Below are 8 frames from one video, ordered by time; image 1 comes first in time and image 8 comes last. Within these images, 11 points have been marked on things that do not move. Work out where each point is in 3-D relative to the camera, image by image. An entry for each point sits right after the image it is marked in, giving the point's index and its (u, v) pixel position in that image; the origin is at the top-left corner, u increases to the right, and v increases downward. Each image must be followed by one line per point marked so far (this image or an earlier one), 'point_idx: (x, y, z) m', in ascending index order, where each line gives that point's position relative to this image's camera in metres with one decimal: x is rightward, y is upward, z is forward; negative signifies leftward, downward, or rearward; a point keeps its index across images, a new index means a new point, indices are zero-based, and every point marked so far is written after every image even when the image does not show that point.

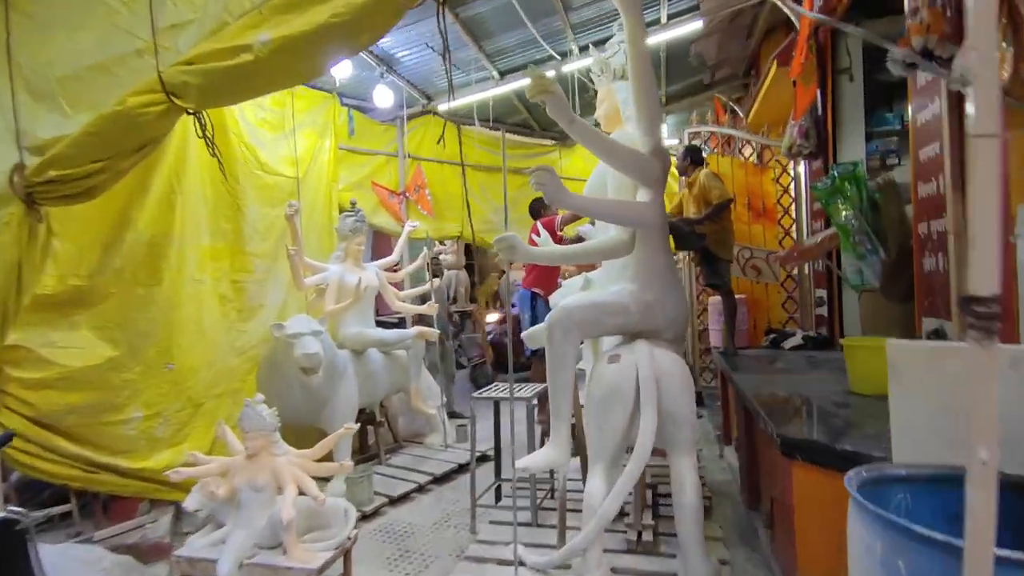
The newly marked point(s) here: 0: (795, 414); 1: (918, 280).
0: (+1.1, -0.5, +2.1) m
1: (+1.7, 0.0, +2.2) m
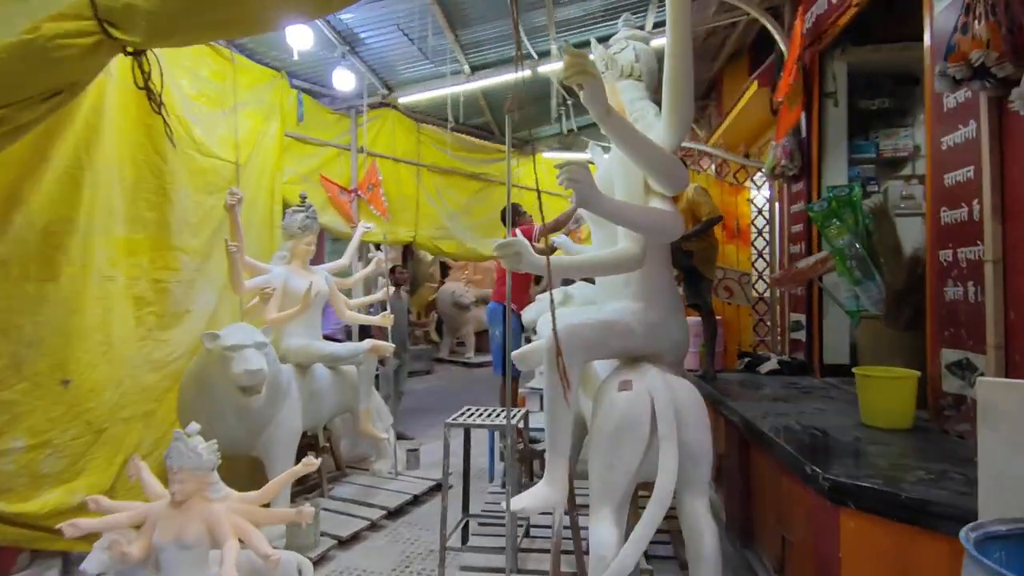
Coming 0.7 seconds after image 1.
0: (+1.1, -0.6, +1.9) m
1: (+1.7, -0.1, +2.2) m
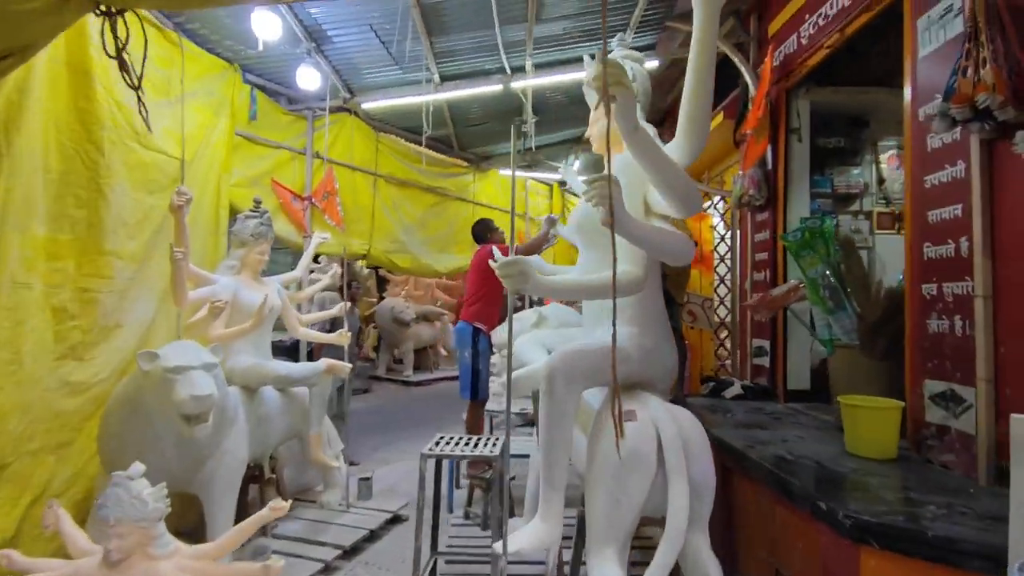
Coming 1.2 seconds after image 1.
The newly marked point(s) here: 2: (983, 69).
0: (+1.1, -0.7, +1.9) m
1: (+1.7, -0.2, +2.2) m
2: (+1.6, +0.7, +1.8) m
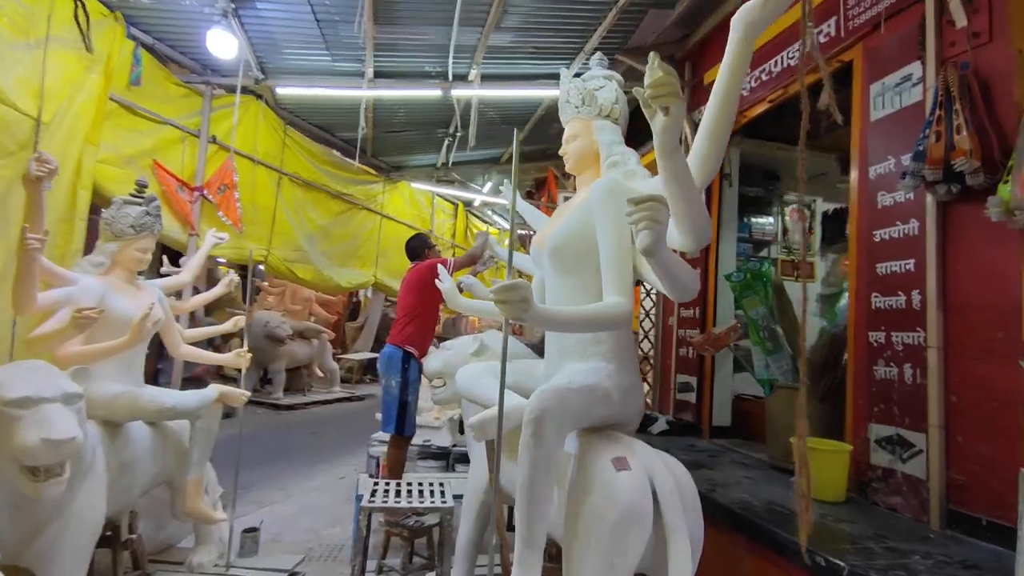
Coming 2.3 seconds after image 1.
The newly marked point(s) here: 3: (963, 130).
0: (+1.0, -0.9, +1.8) m
1: (+1.5, -0.4, +2.3) m
2: (+1.6, +0.5, +1.9) m
3: (+1.6, +0.5, +1.9) m
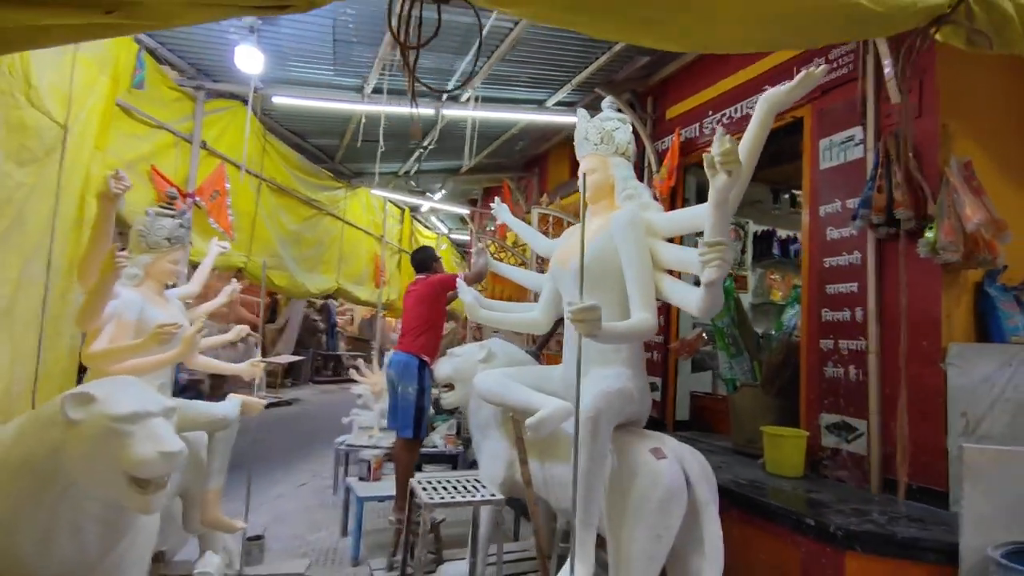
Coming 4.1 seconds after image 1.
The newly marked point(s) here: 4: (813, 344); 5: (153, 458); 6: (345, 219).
0: (+1.2, -0.9, +2.3) m
1: (+1.6, -0.5, +2.9) m
2: (+1.8, +0.4, +2.5) m
3: (+1.8, +0.5, +2.4) m
4: (+1.7, -0.3, +2.9) m
5: (-1.1, -0.5, +1.6) m
6: (-1.7, +0.7, +5.4) m
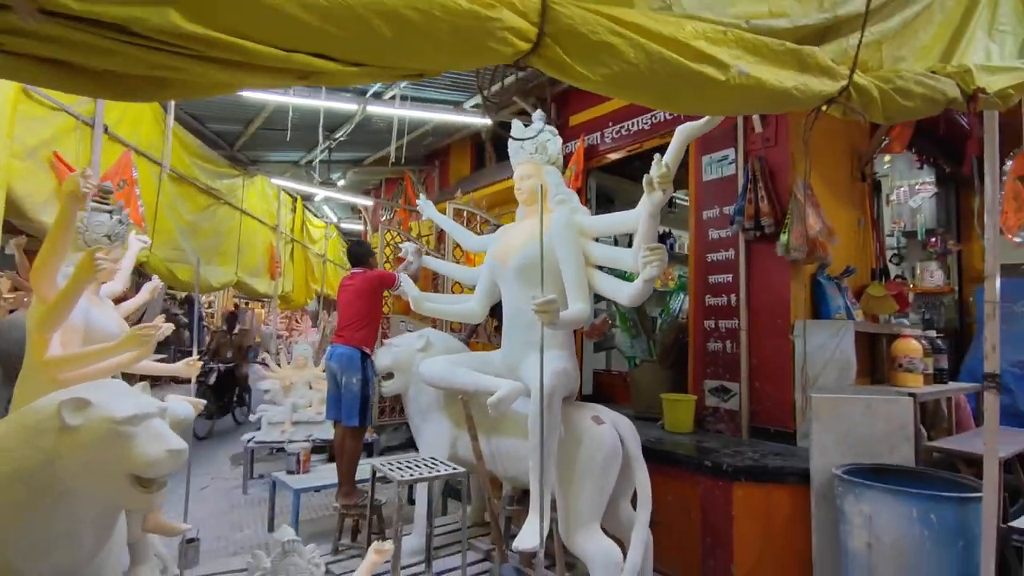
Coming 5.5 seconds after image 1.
0: (+1.0, -0.9, +2.9) m
1: (+1.2, -0.5, +3.6) m
2: (+1.5, +0.5, +3.2) m
3: (+1.5, +0.5, +3.1) m
4: (+1.3, -0.2, +3.6) m
5: (-1.1, -0.5, +1.6) m
6: (-2.6, +0.8, +5.2) m
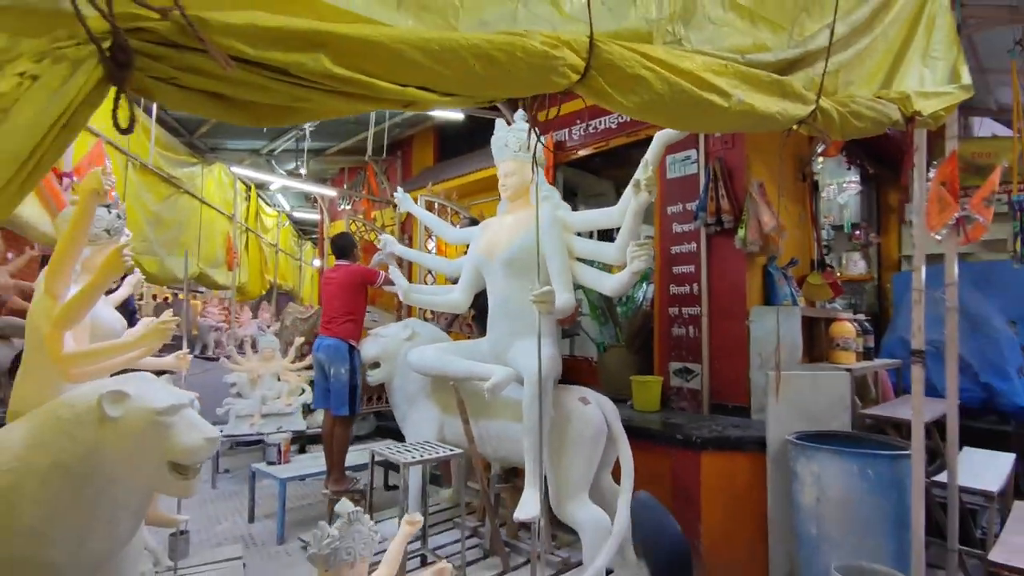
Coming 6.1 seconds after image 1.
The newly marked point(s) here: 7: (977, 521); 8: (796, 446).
0: (+0.9, -0.8, +3.2) m
1: (+1.1, -0.4, +3.9) m
2: (+1.4, +0.5, +3.5) m
3: (+1.4, +0.6, +3.4) m
4: (+1.1, -0.2, +3.9) m
5: (-1.0, -0.5, +1.7) m
6: (-2.9, +0.9, +5.0) m
7: (+2.9, -1.4, +3.3) m
8: (+1.4, -0.8, +2.7) m
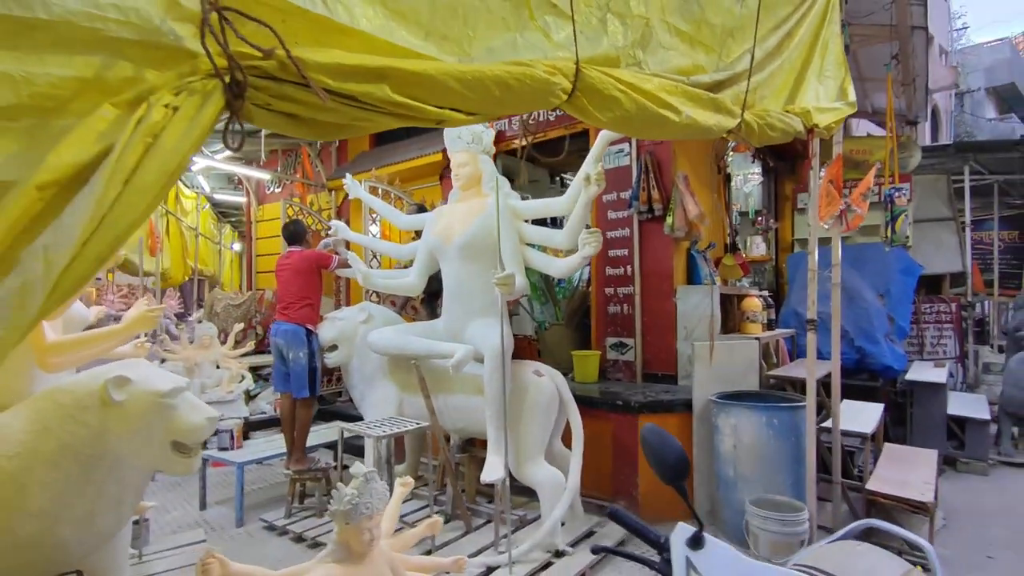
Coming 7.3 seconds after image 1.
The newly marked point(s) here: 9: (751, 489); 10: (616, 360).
0: (+0.6, -0.7, +3.6) m
1: (+0.7, -0.2, +4.3) m
2: (+1.0, +0.7, +3.9) m
3: (+1.0, +0.7, +3.8) m
4: (+0.7, 0.0, +4.3) m
5: (-1.1, -0.5, +1.8) m
6: (-3.5, +1.0, +4.8) m
7: (+2.6, -1.3, +4.0) m
8: (+1.2, -0.7, +3.1) m
9: (+1.3, -1.1, +3.0) m
10: (+0.8, -0.6, +4.2) m
